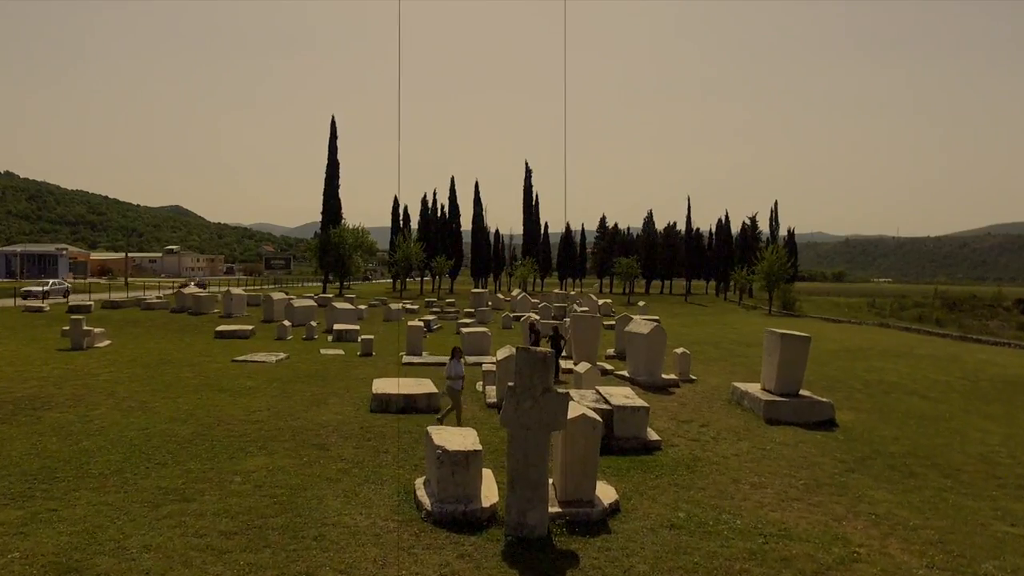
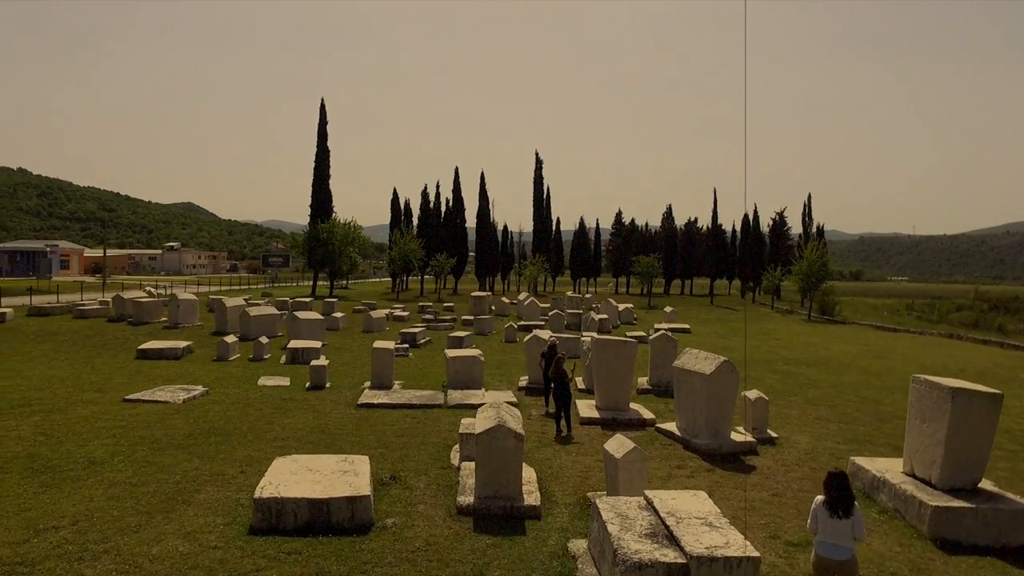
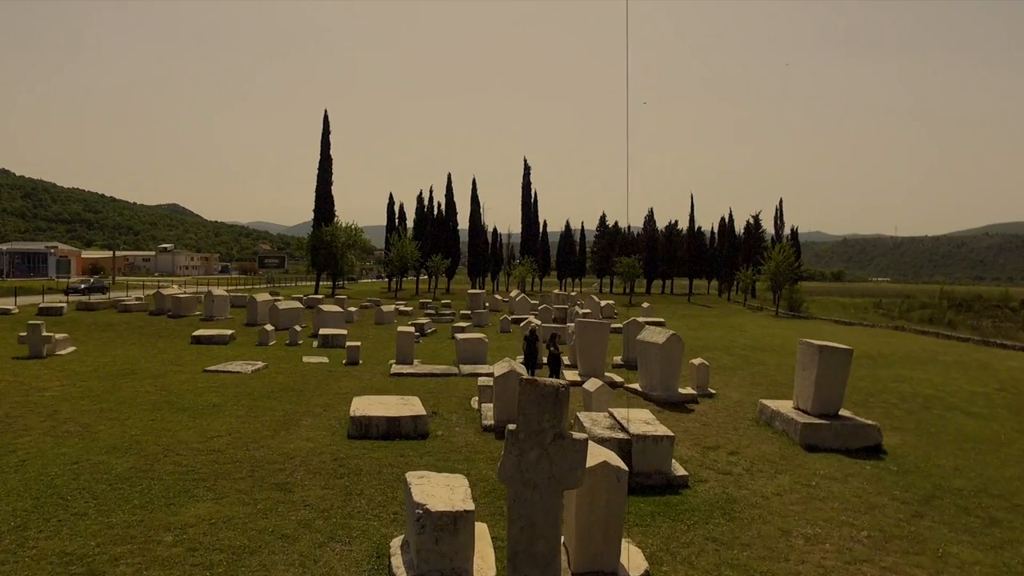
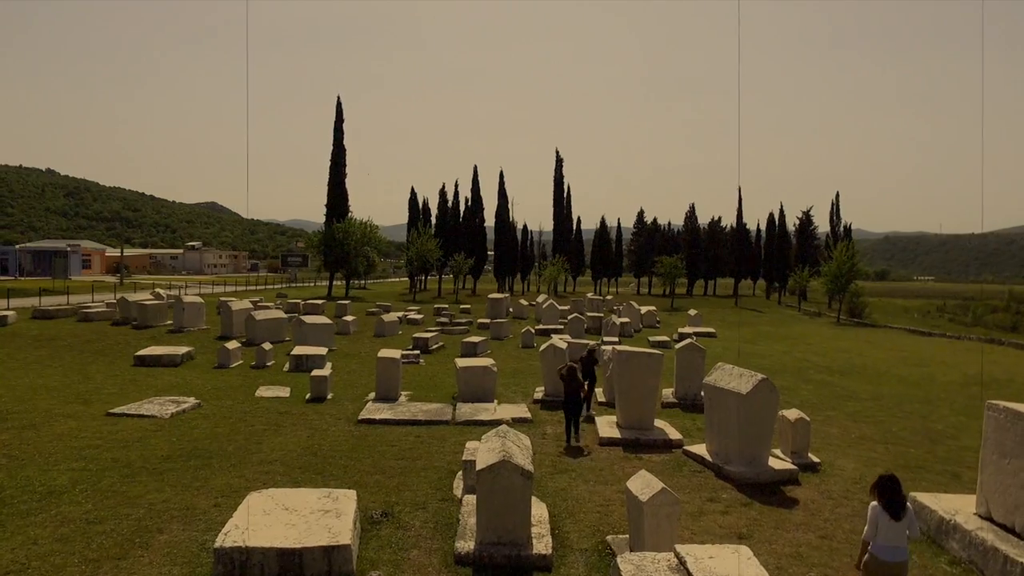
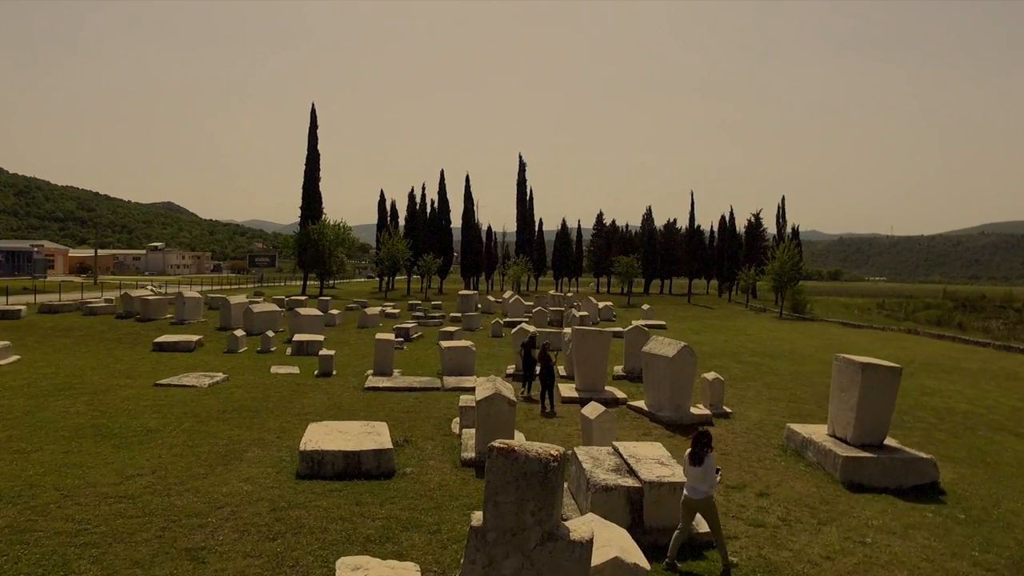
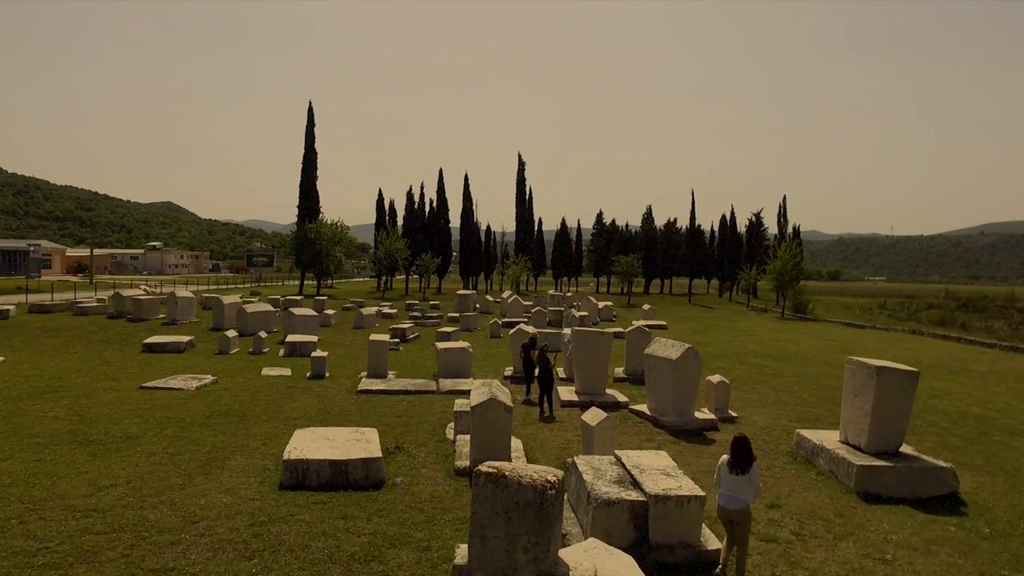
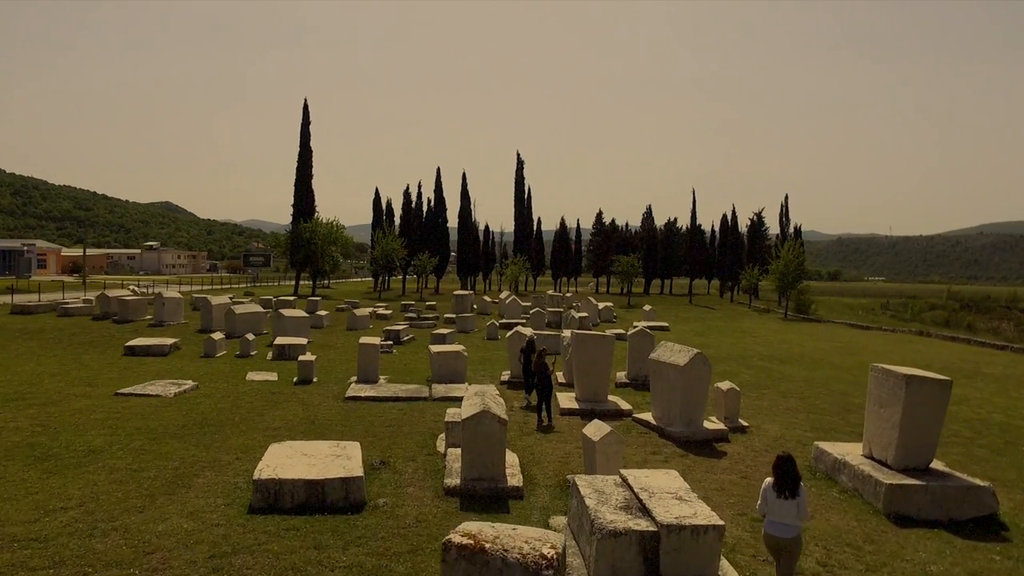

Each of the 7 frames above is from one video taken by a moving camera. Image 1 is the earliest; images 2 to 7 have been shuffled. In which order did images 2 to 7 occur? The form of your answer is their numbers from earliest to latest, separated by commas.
3, 5, 6, 7, 2, 4
